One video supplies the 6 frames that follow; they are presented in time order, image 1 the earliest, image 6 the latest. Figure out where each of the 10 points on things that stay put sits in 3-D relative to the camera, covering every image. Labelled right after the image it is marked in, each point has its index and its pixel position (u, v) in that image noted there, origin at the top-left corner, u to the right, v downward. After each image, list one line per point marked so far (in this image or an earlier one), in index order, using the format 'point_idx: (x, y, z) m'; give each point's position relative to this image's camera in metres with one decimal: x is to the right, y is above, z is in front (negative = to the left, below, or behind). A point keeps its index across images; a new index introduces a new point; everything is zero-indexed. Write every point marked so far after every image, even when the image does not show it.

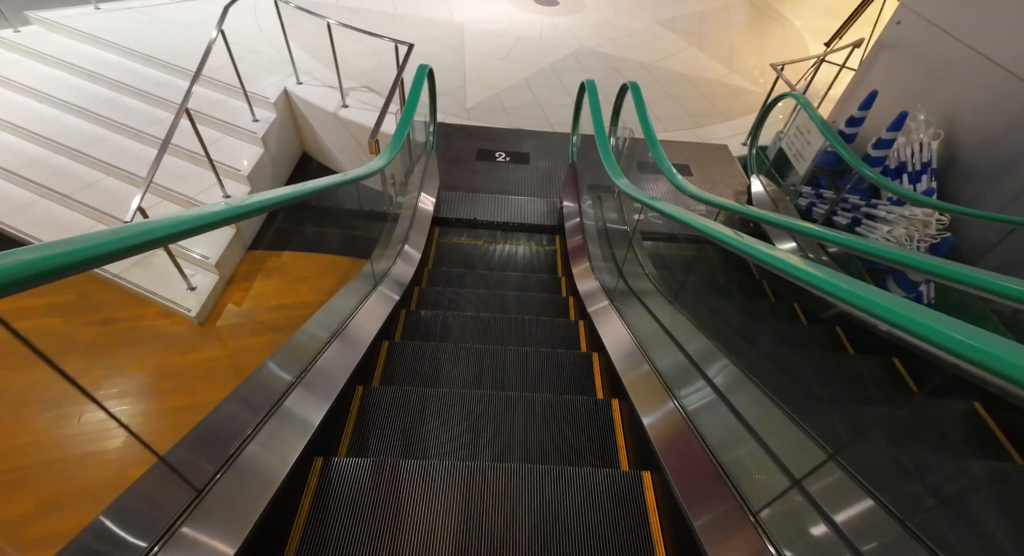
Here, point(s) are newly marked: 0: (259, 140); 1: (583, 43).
0: (-2.4, +1.3, +4.5) m
1: (+1.0, +3.2, +6.7) m
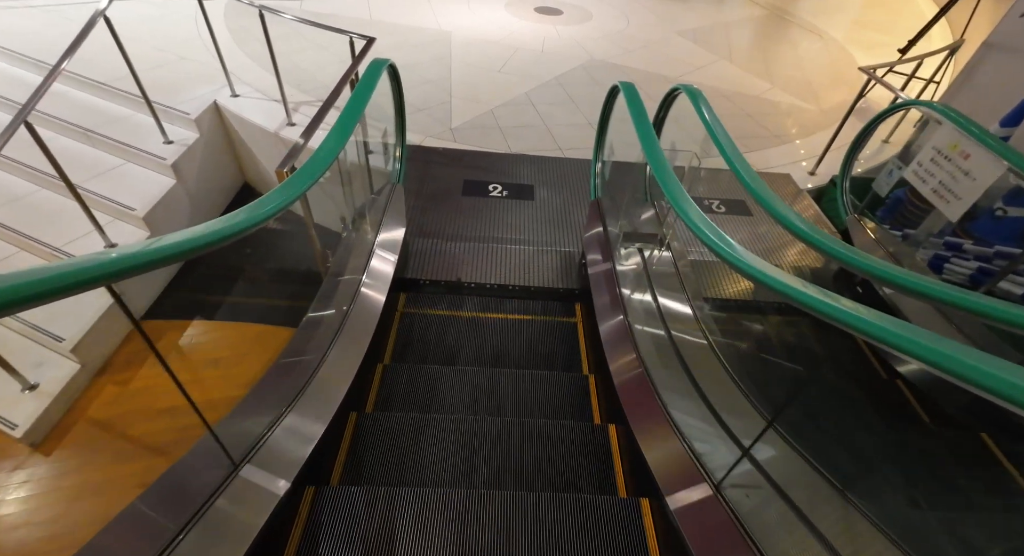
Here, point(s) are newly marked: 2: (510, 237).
0: (-2.4, +0.8, +3.4) m
1: (+1.0, +2.6, +5.7) m
2: (0.0, +0.4, +3.2) m
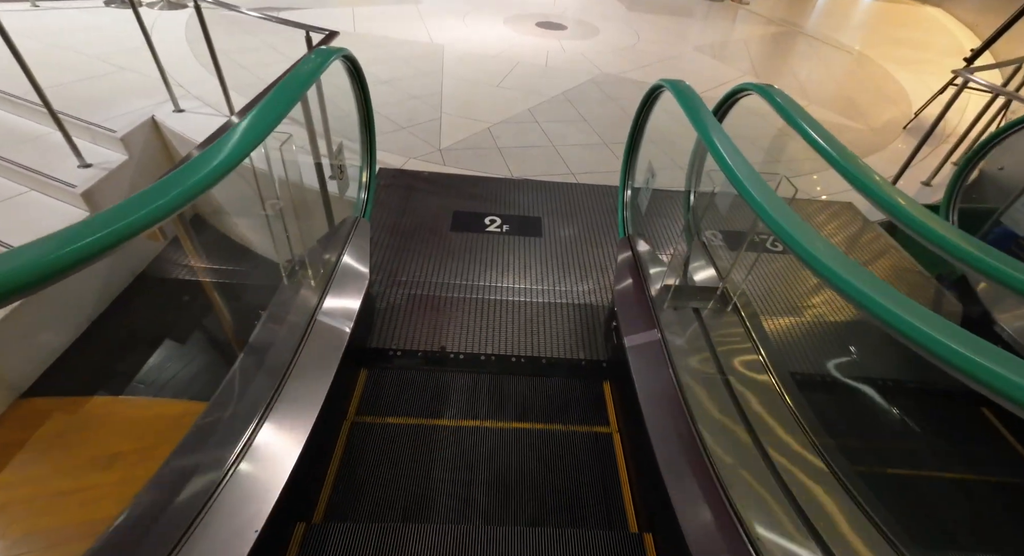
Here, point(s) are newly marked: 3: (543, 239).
0: (-2.4, +0.5, +2.7) m
1: (+1.0, +2.2, +5.1) m
2: (0.0, +0.1, +2.5) m
3: (+0.2, +0.2, +2.7) m
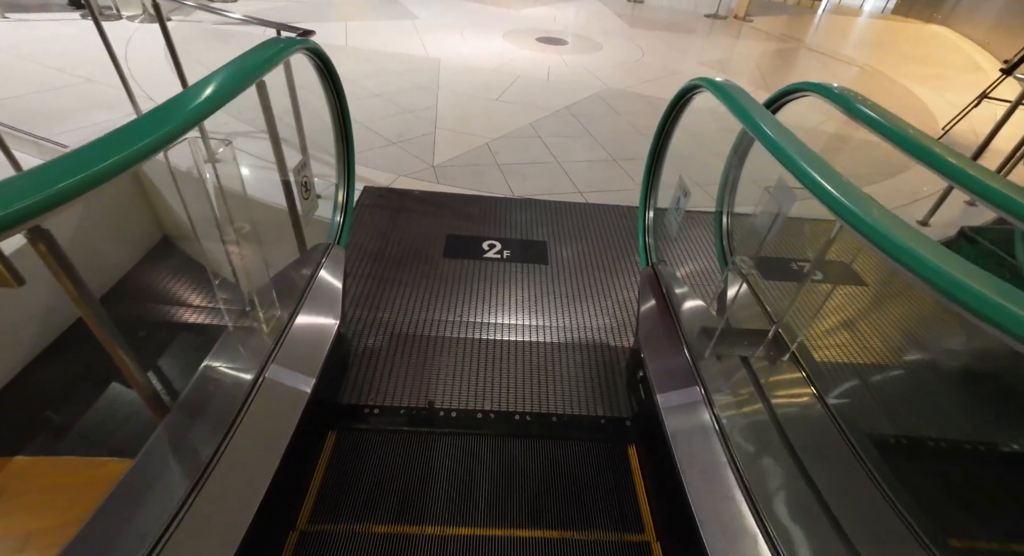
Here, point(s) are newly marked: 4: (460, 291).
0: (-2.4, +0.3, +2.3) m
1: (+1.0, +1.9, +4.8) m
2: (0.0, -0.1, +2.2) m
3: (+0.2, +0.1, +2.4) m
4: (-0.2, -0.1, +2.2) m
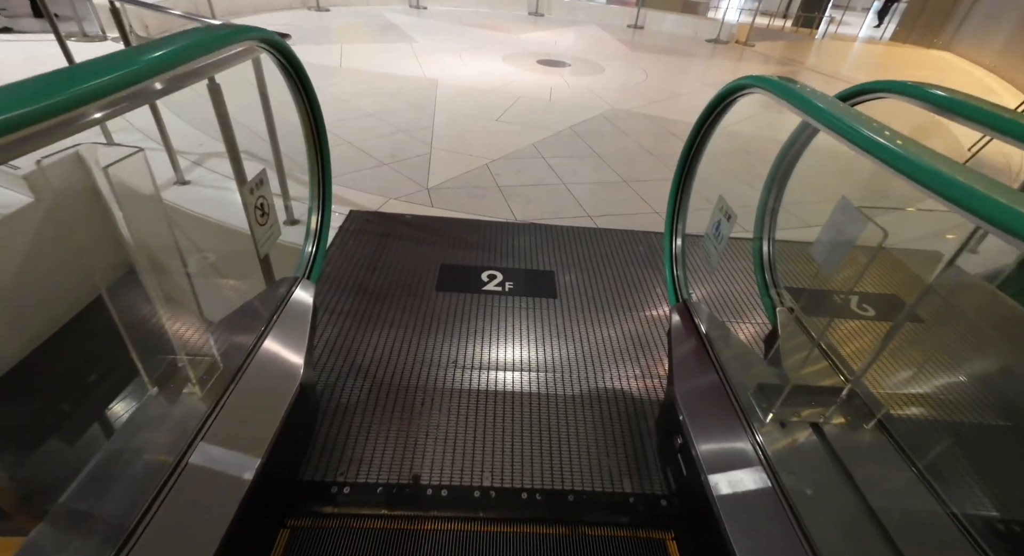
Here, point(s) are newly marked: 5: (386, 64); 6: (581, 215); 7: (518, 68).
0: (-2.4, +0.1, +2.1) m
1: (+1.0, +1.7, +4.6) m
2: (0.0, -0.2, +1.9) m
3: (+0.2, -0.1, +2.1) m
4: (-0.2, -0.2, +1.9) m
5: (-1.3, +2.2, +5.1) m
6: (+0.4, +0.4, +2.8) m
7: (+0.1, +2.3, +5.4) m
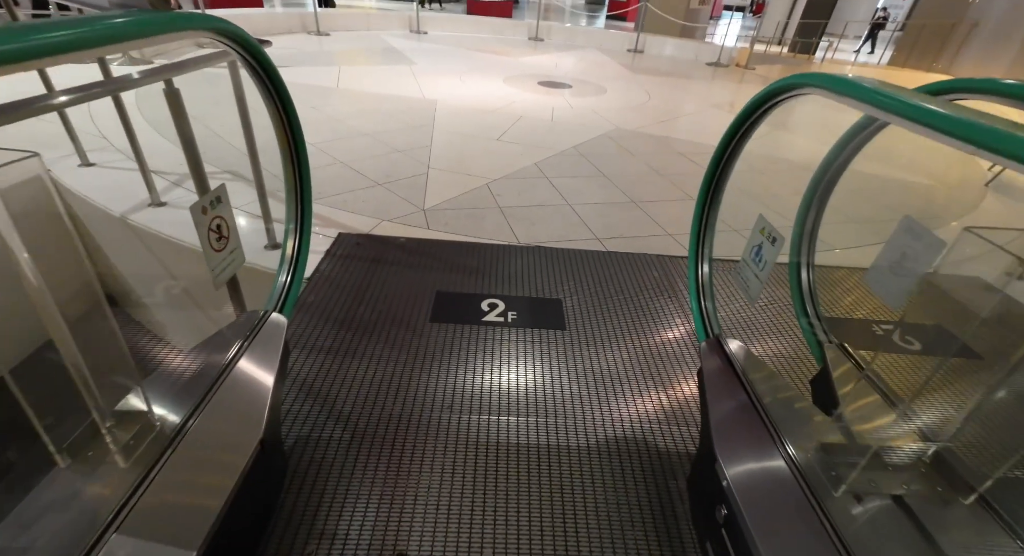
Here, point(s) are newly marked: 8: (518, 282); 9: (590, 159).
0: (-2.3, 0.0, +1.9) m
1: (+1.0, +1.4, +4.5) m
2: (0.0, -0.3, +1.7) m
3: (+0.2, -0.2, +1.9) m
4: (-0.2, -0.3, +1.6) m
5: (-1.3, +2.0, +5.0) m
6: (+0.4, +0.2, +2.6) m
7: (+0.1, +2.1, +5.3) m
8: (0.0, 0.0, +2.1) m
9: (+0.6, +0.9, +3.6) m
